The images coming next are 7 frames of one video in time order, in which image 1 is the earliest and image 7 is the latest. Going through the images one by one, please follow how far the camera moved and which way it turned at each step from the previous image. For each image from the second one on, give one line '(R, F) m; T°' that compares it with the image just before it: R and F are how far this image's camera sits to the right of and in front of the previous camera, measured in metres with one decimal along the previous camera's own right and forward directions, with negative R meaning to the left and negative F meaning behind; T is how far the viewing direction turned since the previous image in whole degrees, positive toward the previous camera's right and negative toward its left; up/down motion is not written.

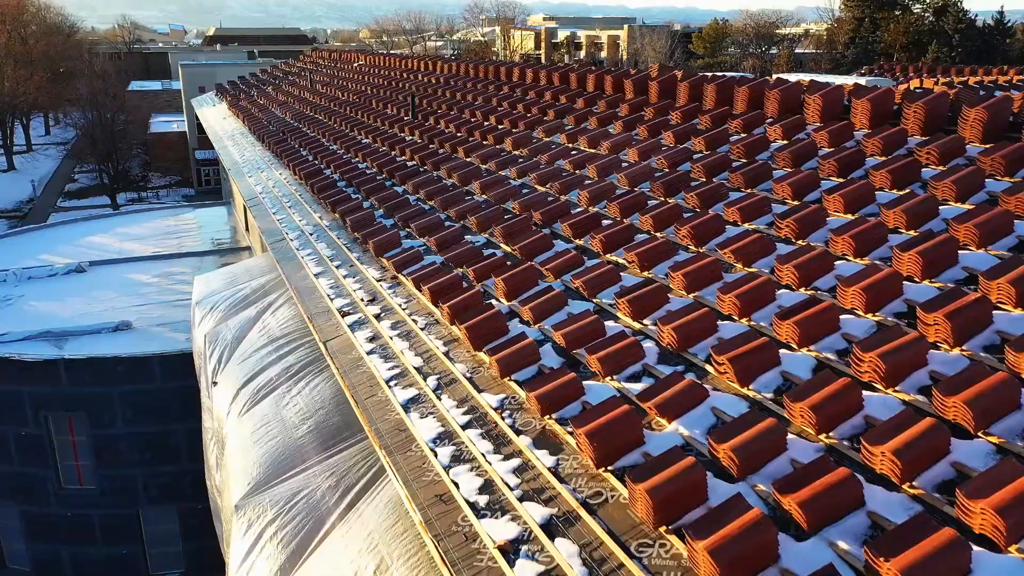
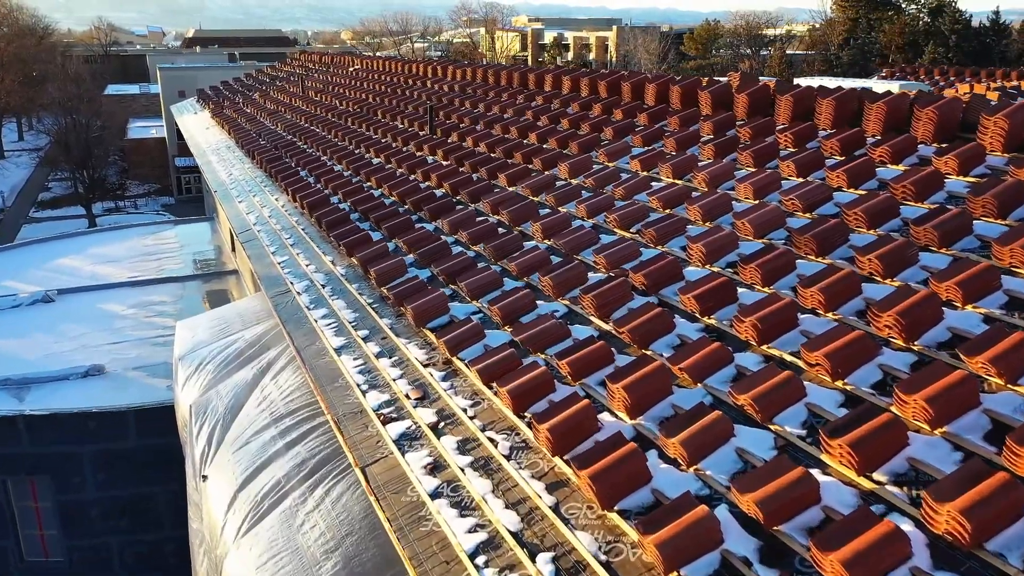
(-0.8, +1.8) m; +1°
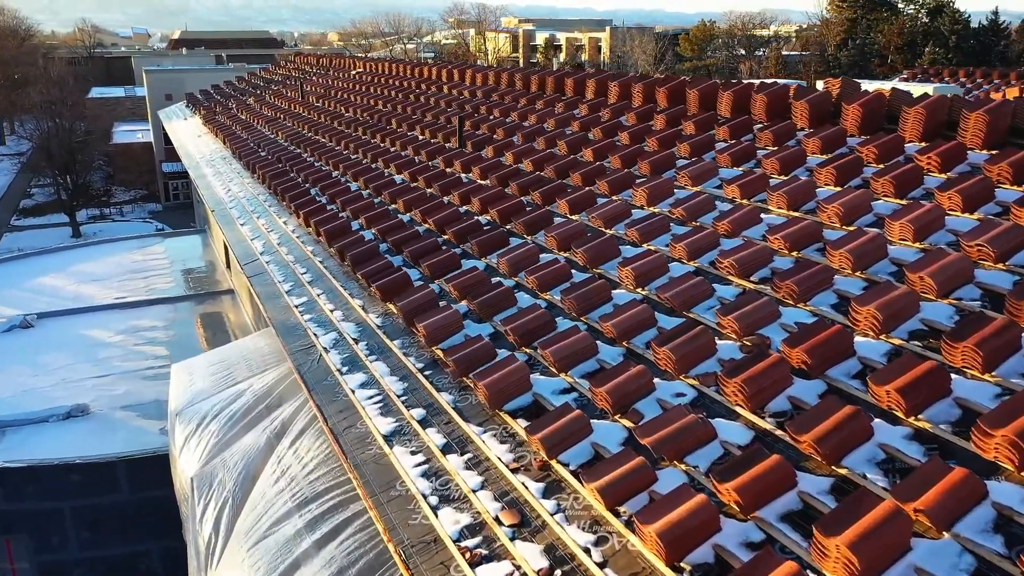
(-0.7, +1.3) m; +1°
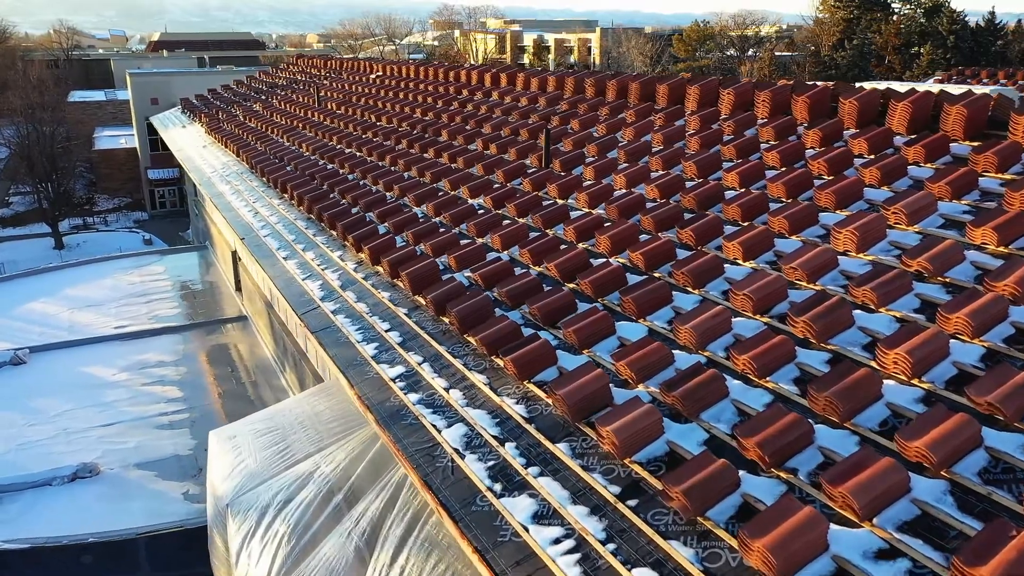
(-1.3, +1.5) m; +1°
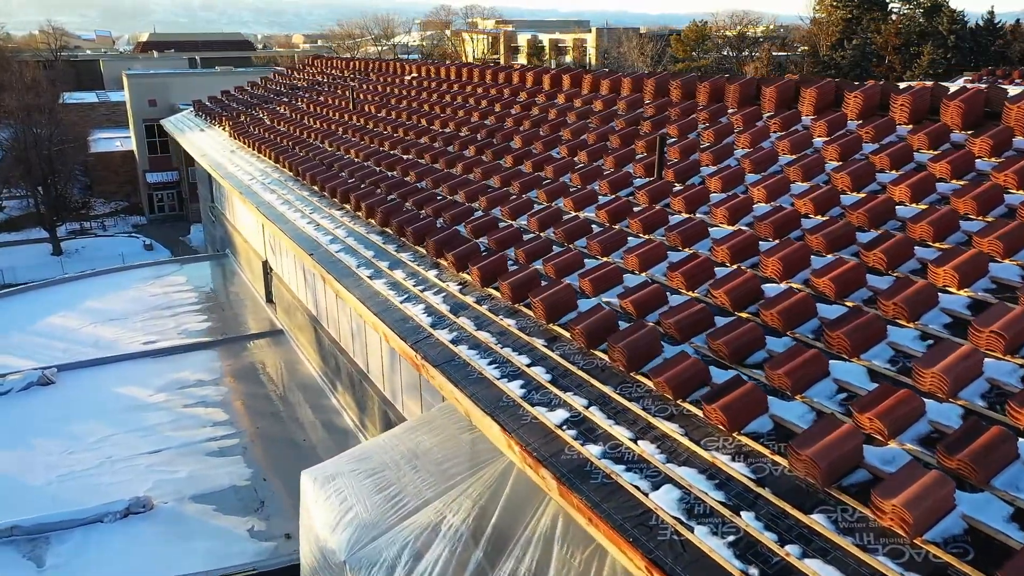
(-1.3, +0.7) m; +1°
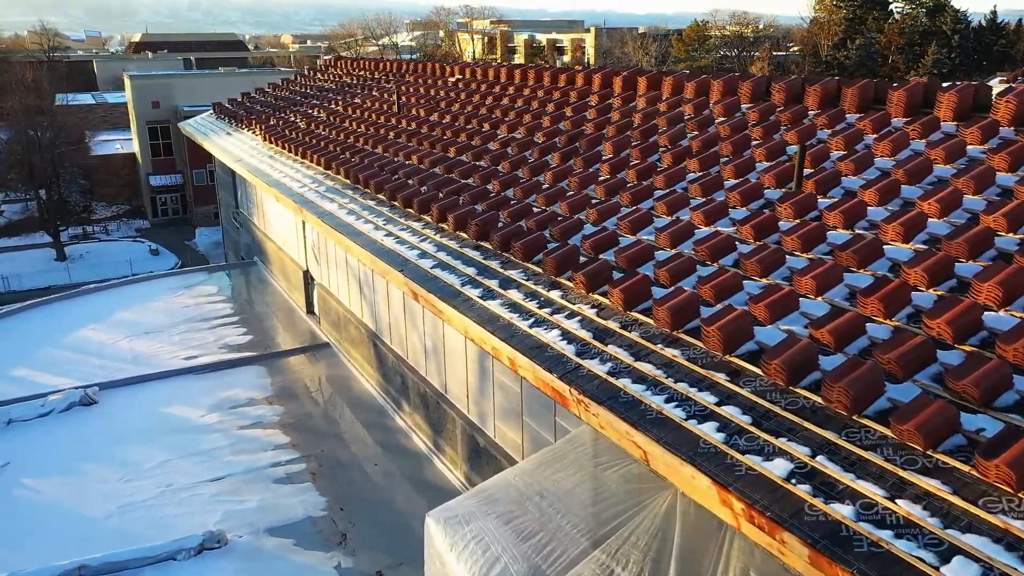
(-1.3, +0.6) m; +1°
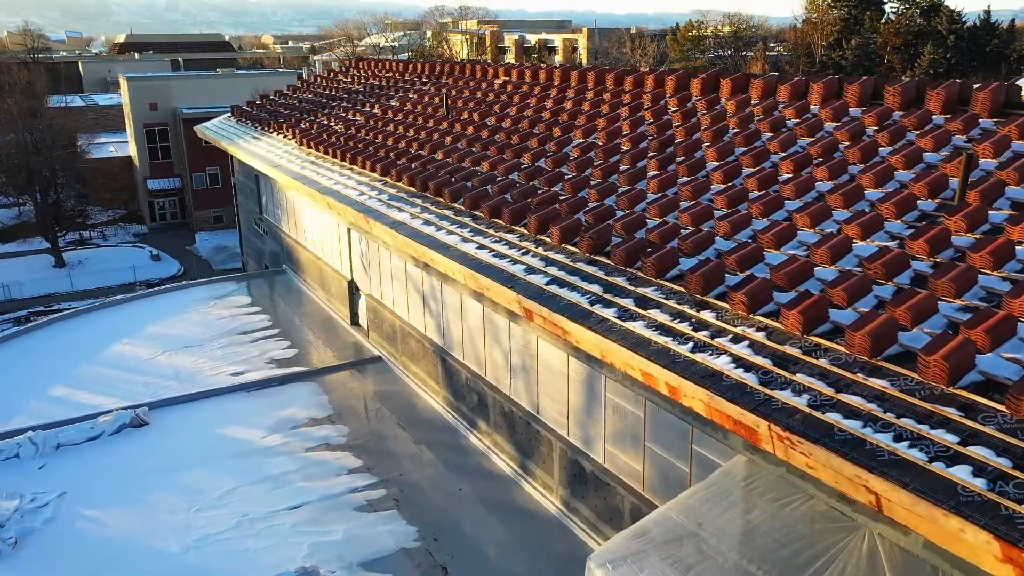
(-1.5, +0.5) m; +1°
